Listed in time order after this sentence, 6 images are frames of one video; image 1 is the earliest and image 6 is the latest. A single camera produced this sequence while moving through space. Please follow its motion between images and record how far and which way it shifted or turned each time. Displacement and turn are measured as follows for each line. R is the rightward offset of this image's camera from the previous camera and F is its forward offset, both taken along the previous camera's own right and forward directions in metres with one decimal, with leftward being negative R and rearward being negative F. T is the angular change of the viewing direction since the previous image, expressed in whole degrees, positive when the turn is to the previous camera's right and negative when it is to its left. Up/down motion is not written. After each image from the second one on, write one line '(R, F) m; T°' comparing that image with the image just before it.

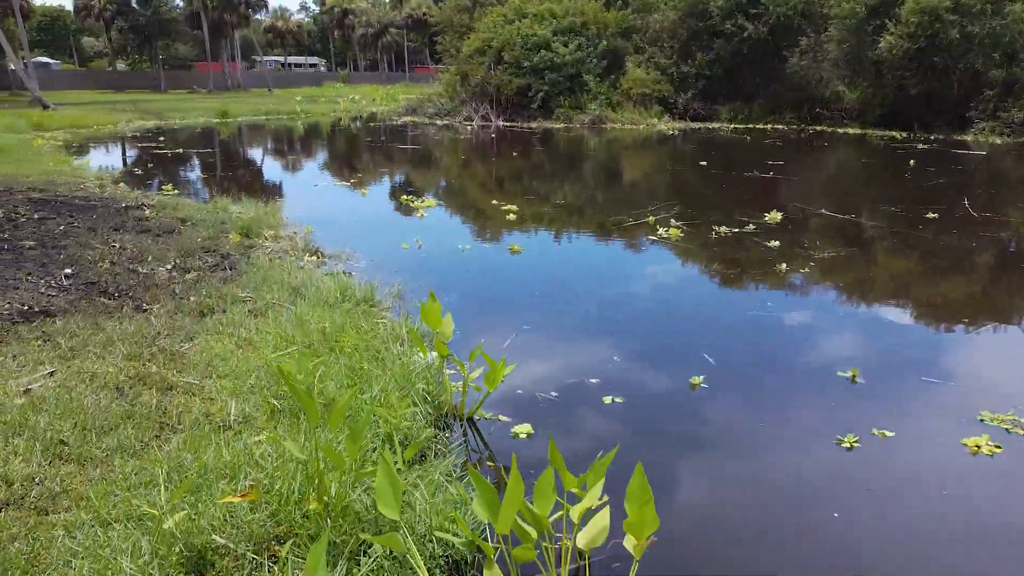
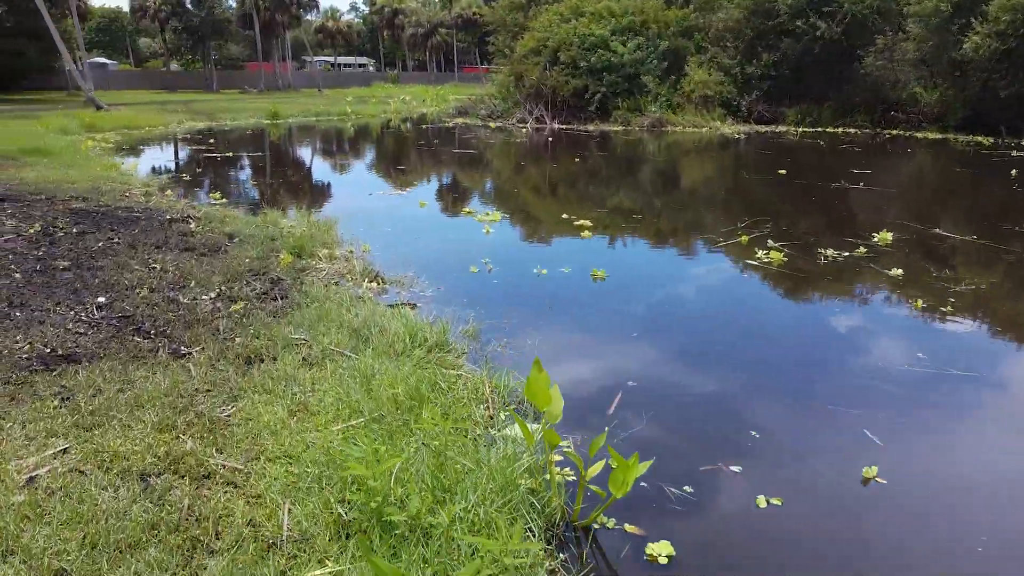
(-0.2, +0.5) m; -3°
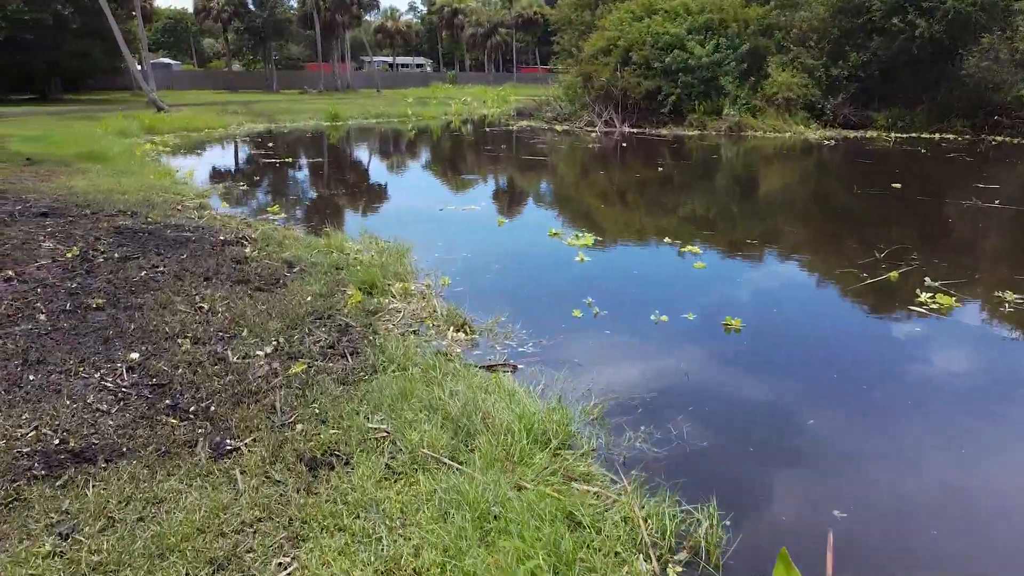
(-0.3, +0.7) m; -4°
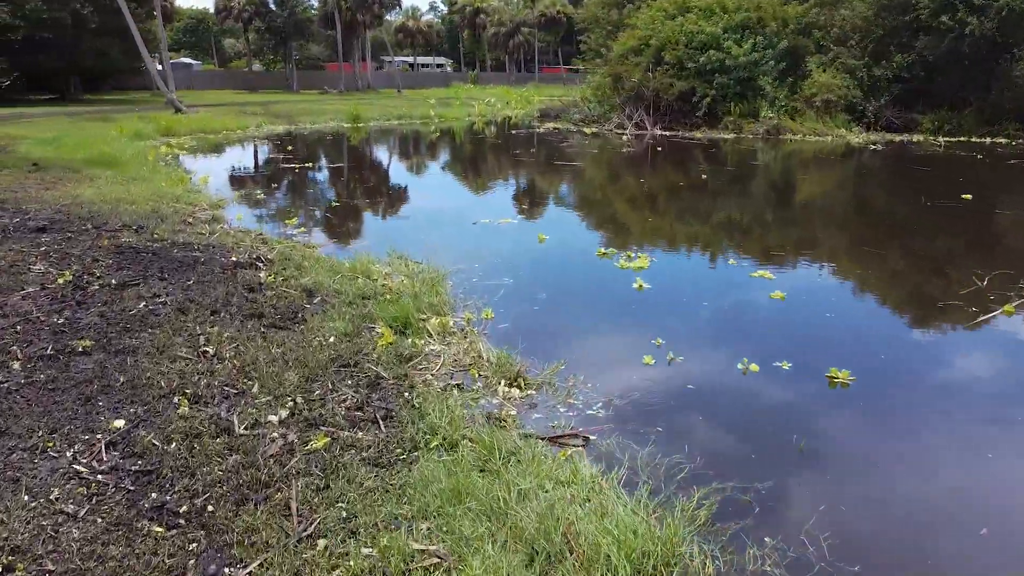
(-0.2, +0.5) m; -1°
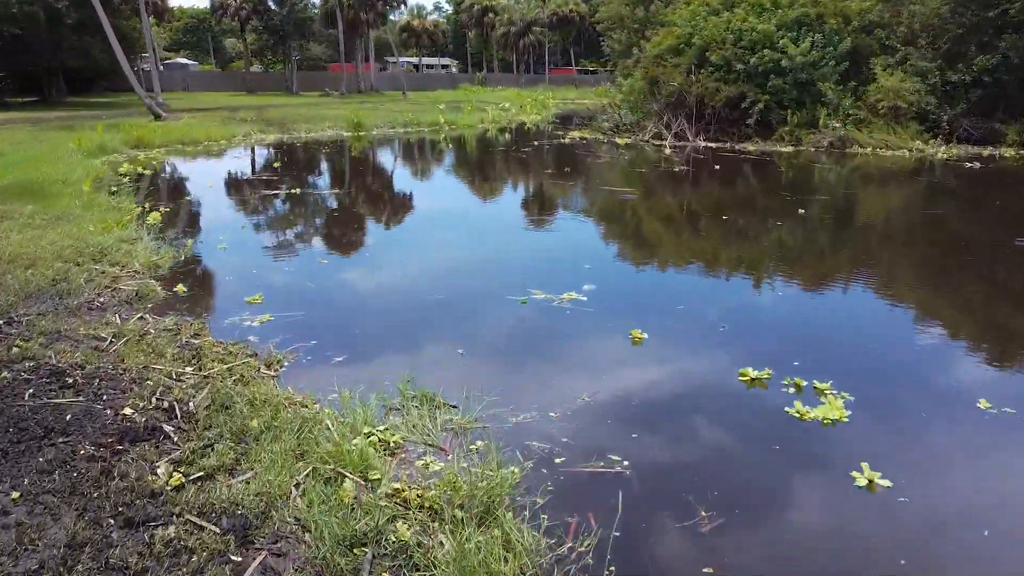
(-0.3, +1.6) m; 0°
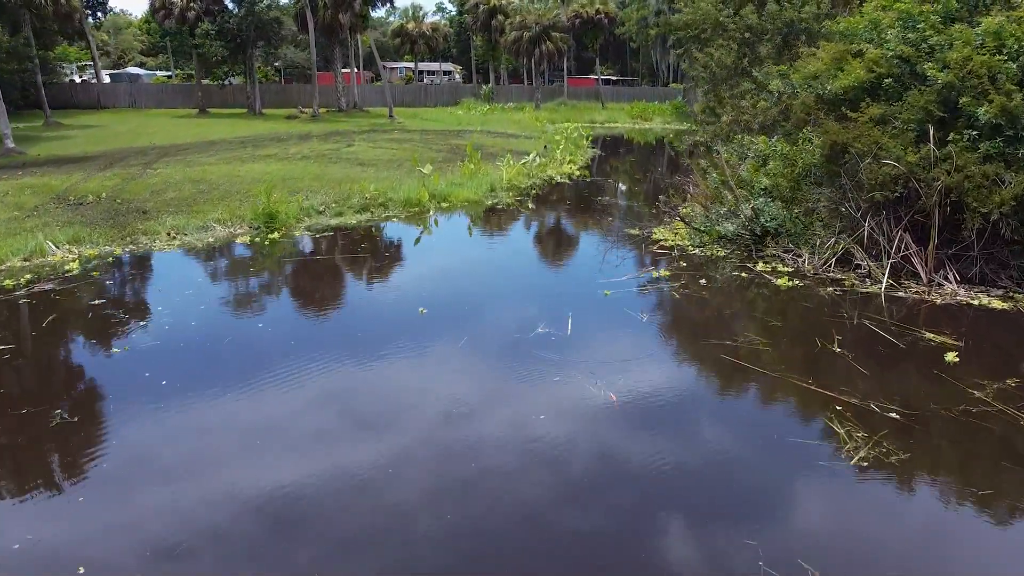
(-0.4, +6.1) m; 0°
